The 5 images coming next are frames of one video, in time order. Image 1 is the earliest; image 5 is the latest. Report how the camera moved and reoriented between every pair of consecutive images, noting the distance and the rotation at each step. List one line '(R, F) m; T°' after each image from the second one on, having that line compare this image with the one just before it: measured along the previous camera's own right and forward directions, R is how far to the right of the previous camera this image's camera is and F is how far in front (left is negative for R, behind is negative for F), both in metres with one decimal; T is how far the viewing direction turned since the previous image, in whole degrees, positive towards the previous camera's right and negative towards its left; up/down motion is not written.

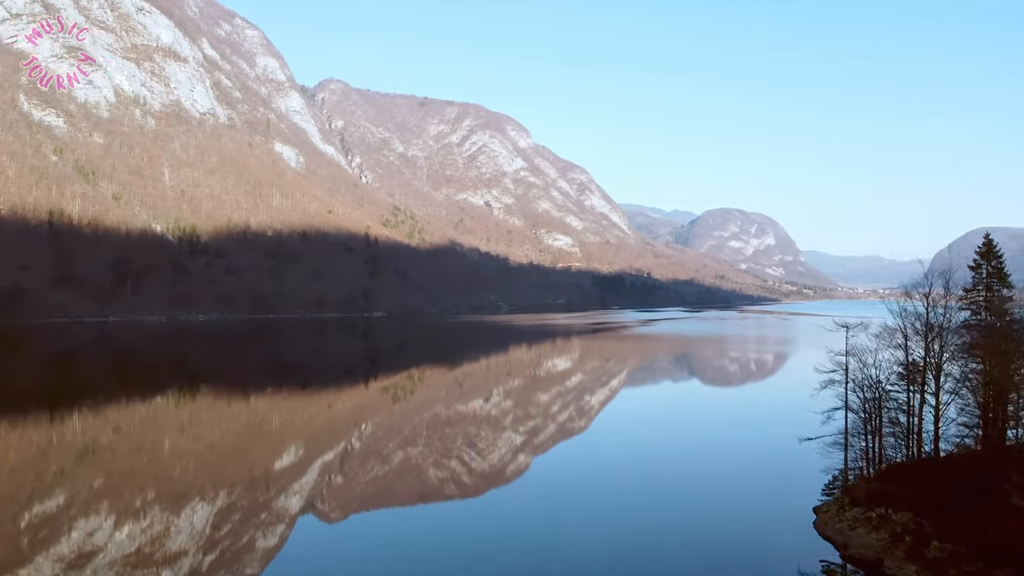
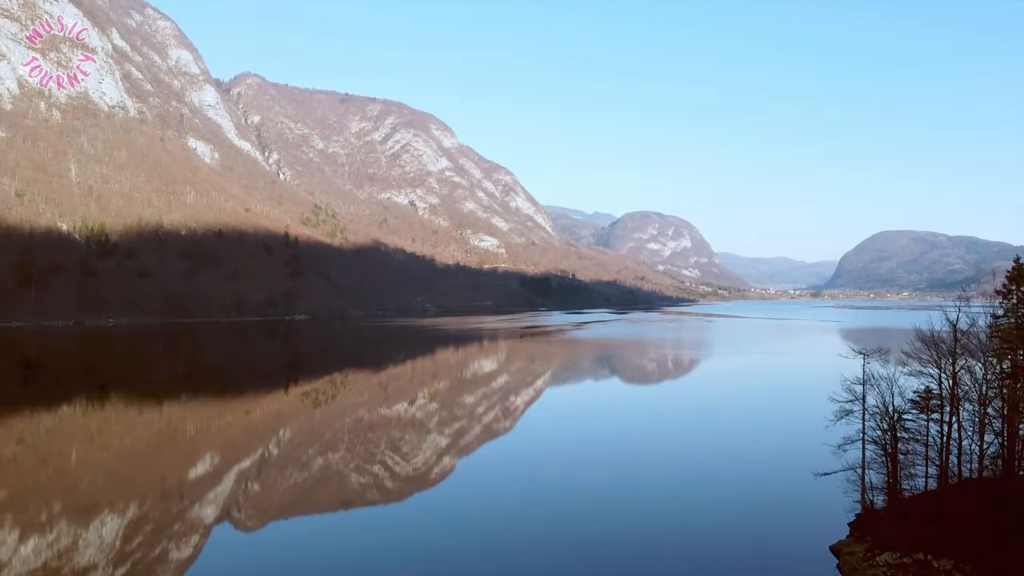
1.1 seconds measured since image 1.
(+0.2, -0.4) m; +5°
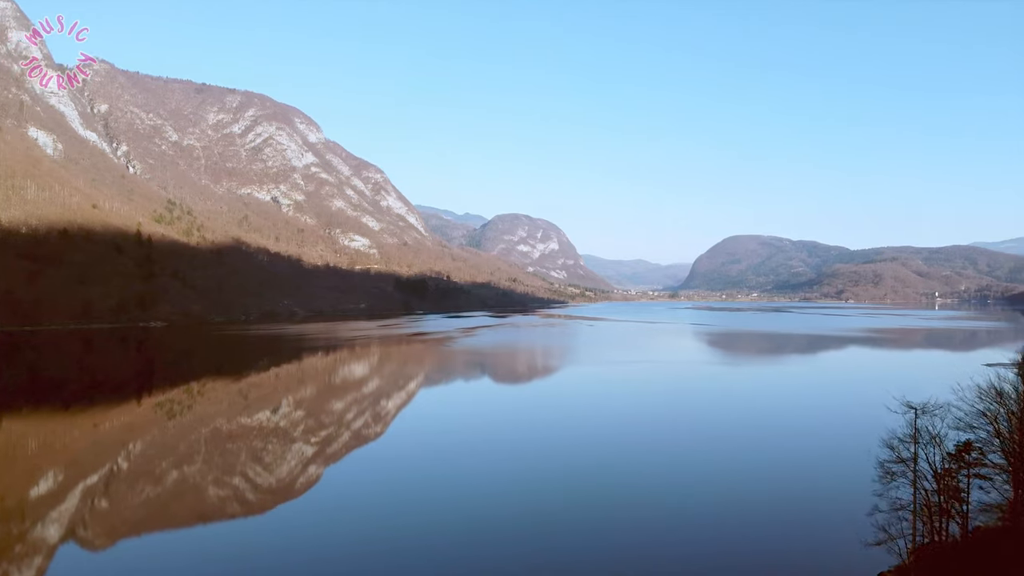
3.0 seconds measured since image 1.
(+0.2, -0.9) m; +9°
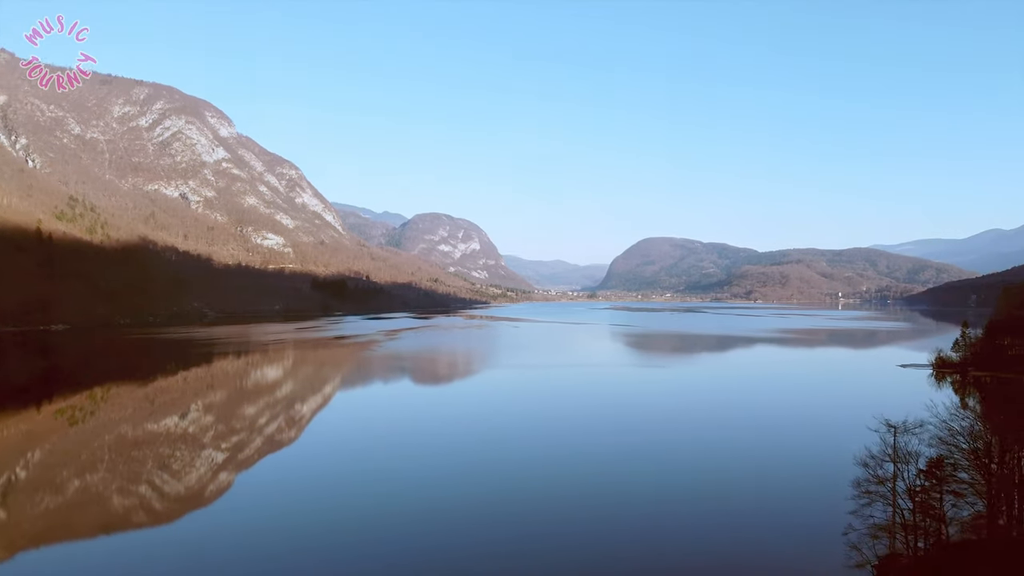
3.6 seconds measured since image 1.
(0.0, +0.2) m; +6°
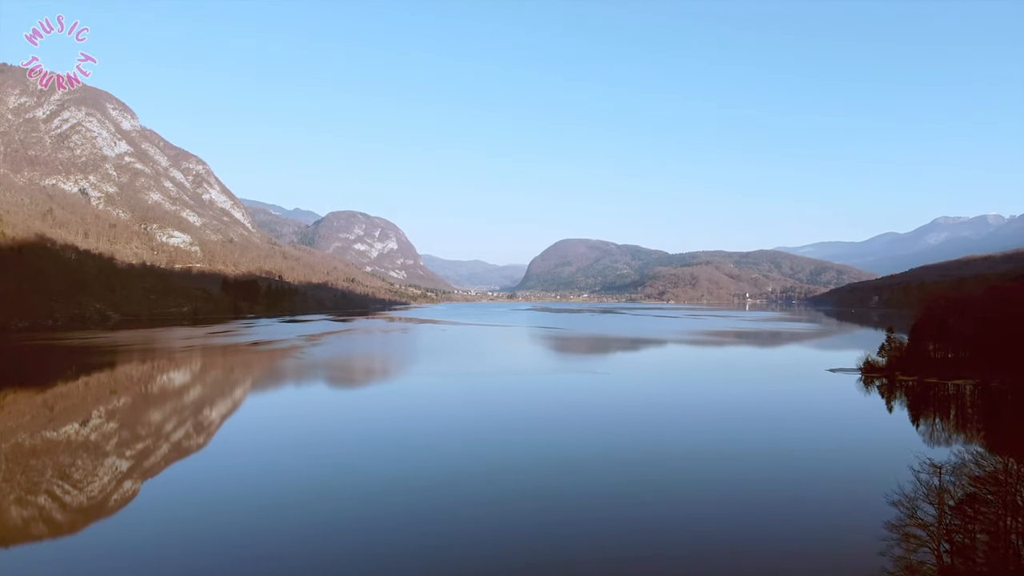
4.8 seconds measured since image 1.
(+0.1, -0.7) m; +6°
